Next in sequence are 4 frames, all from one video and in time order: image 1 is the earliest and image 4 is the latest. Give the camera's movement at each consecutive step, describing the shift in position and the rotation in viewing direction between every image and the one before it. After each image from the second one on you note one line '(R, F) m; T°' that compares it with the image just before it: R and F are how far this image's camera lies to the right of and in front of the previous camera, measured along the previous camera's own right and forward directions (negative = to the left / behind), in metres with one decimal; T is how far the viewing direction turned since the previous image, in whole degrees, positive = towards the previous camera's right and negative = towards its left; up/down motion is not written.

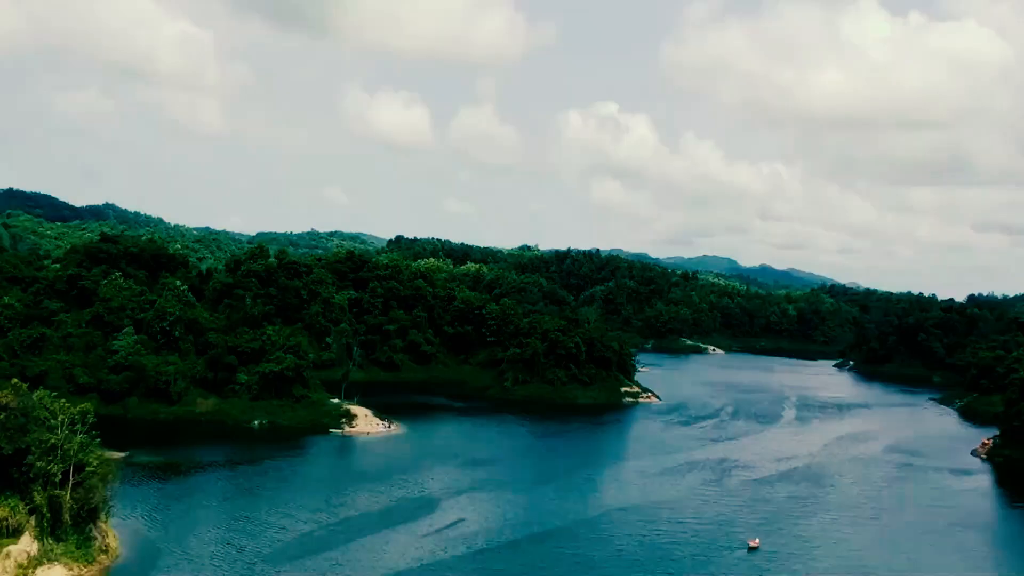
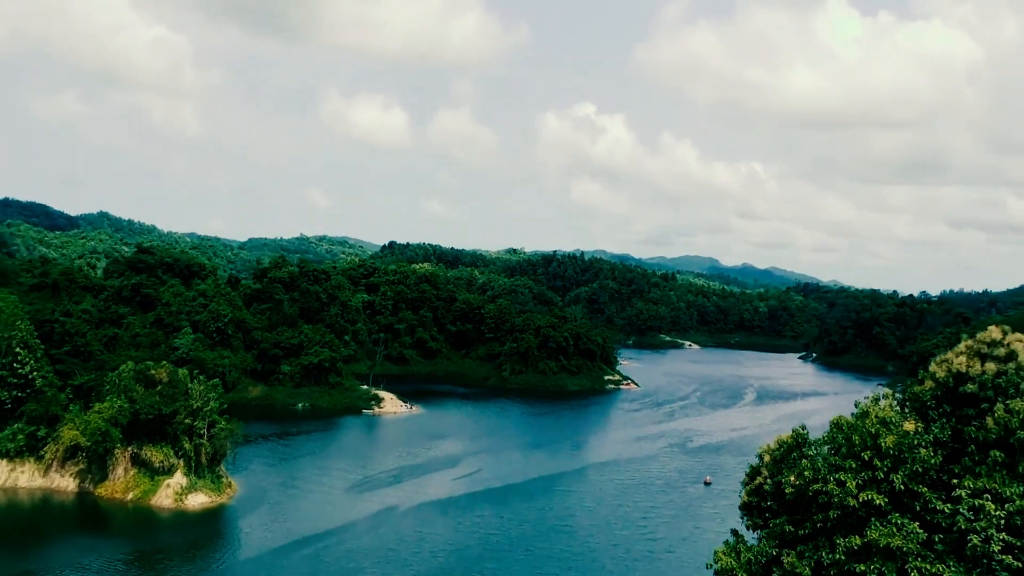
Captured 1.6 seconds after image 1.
(-1.5, -11.4) m; +1°
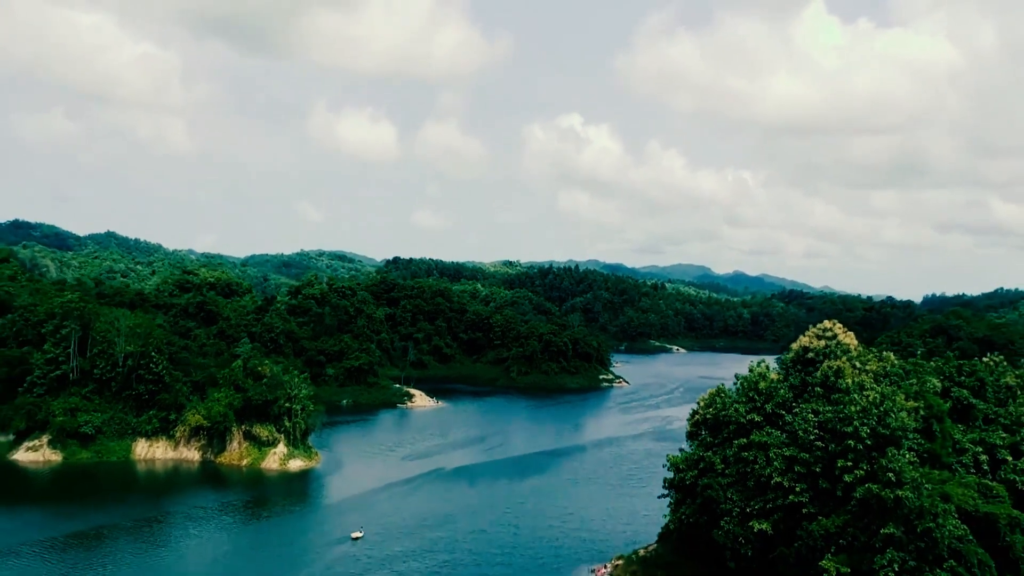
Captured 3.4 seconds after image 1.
(-1.7, -13.0) m; +1°
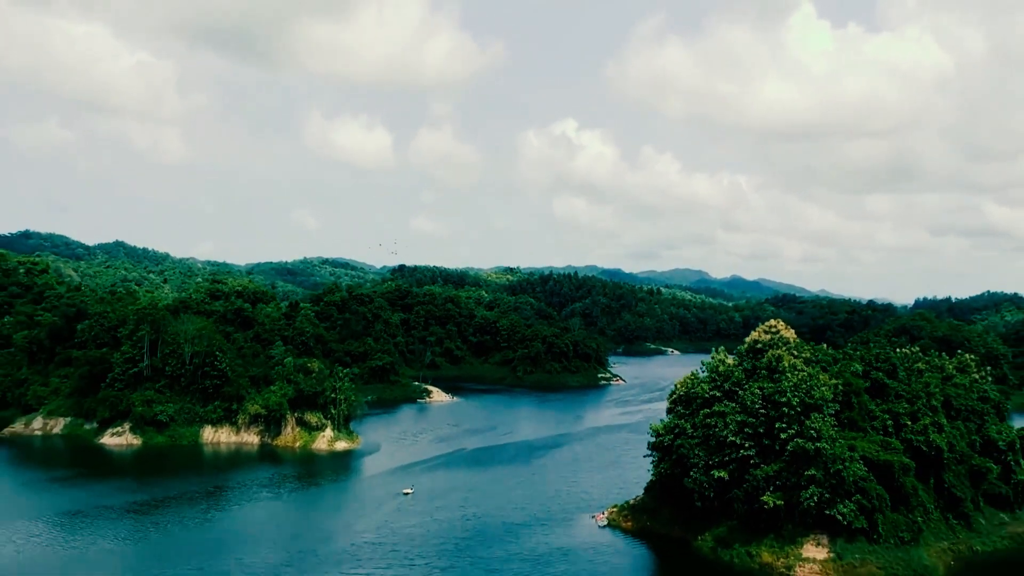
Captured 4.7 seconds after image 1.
(-1.1, -9.3) m; 0°
